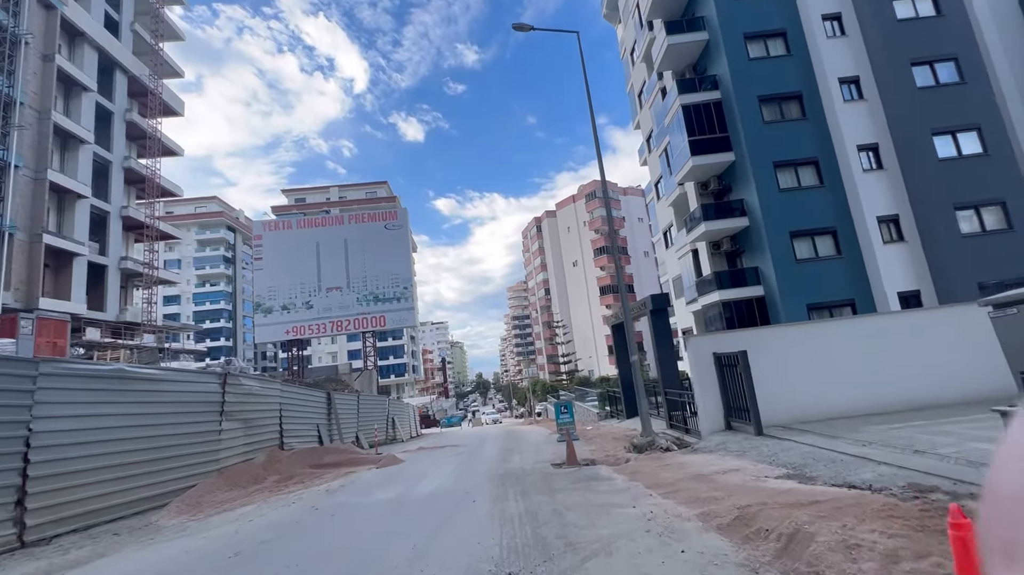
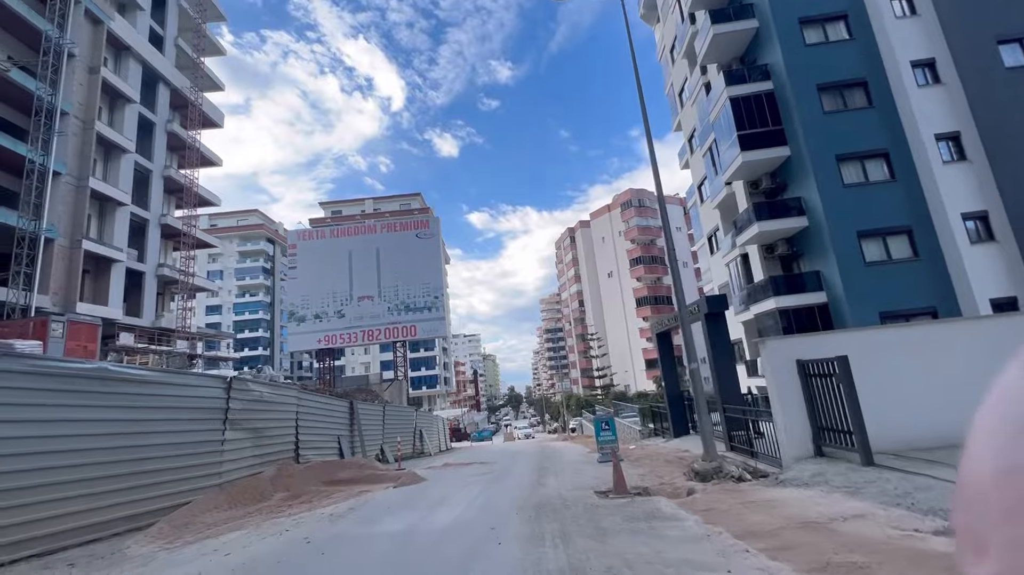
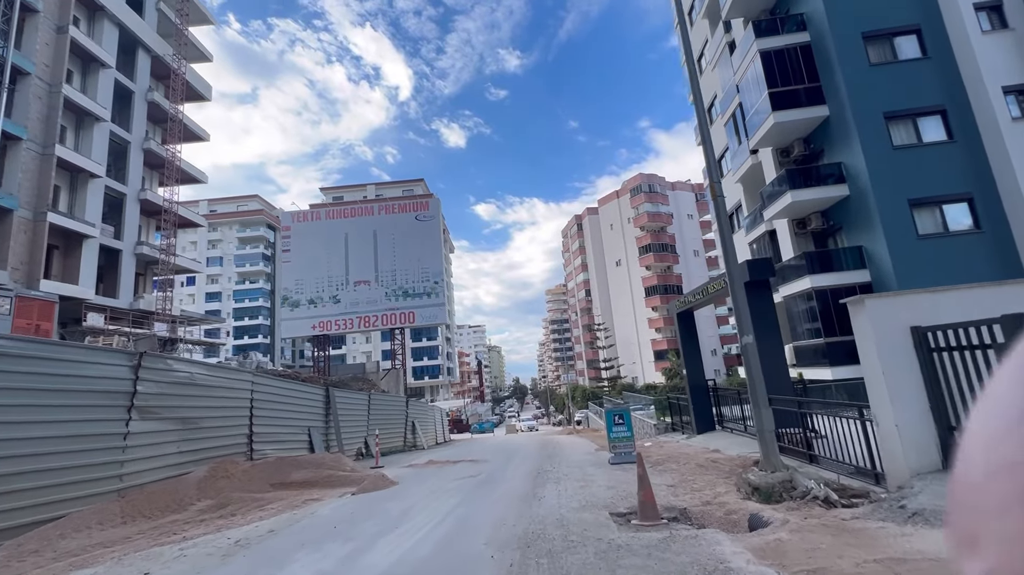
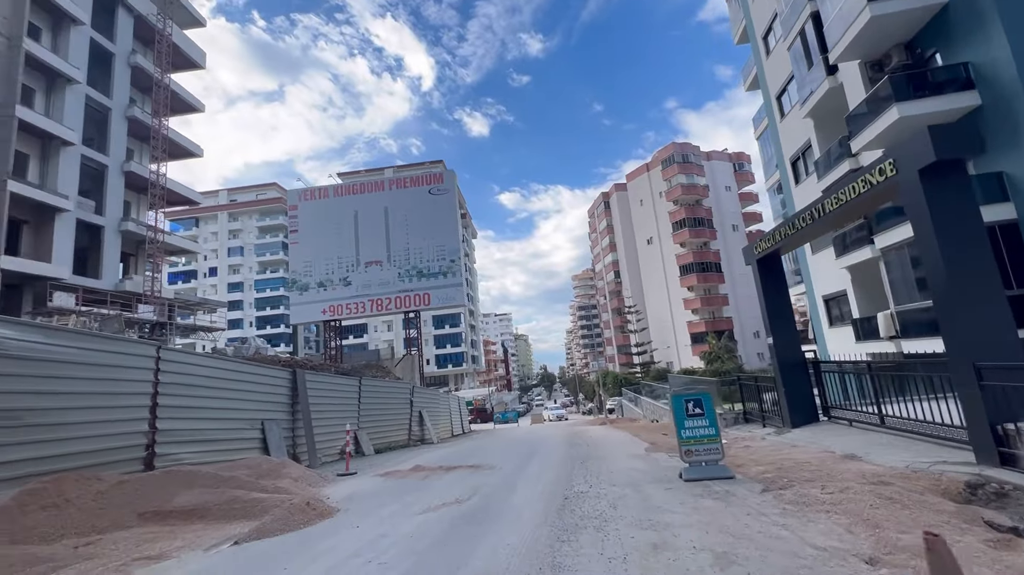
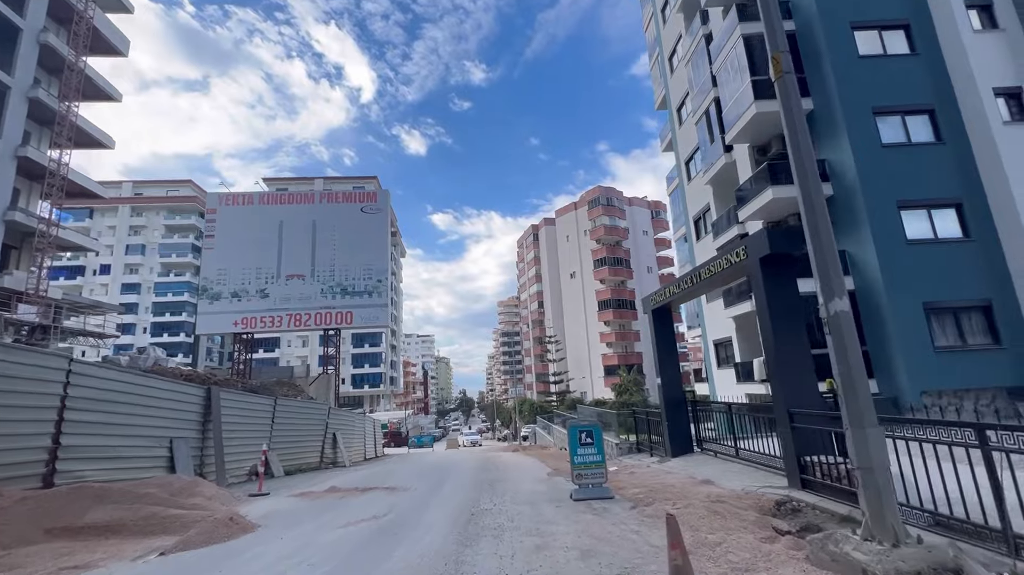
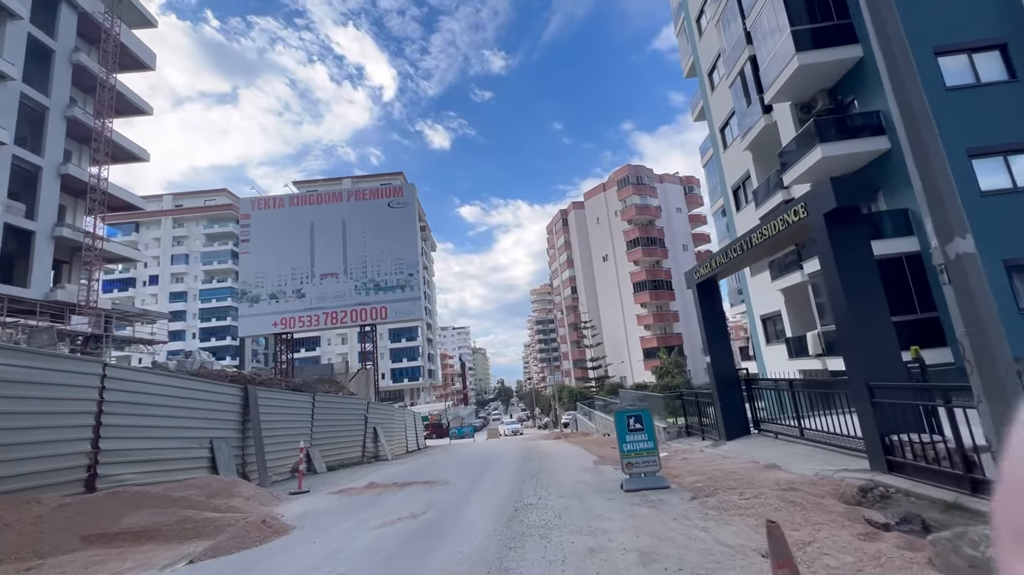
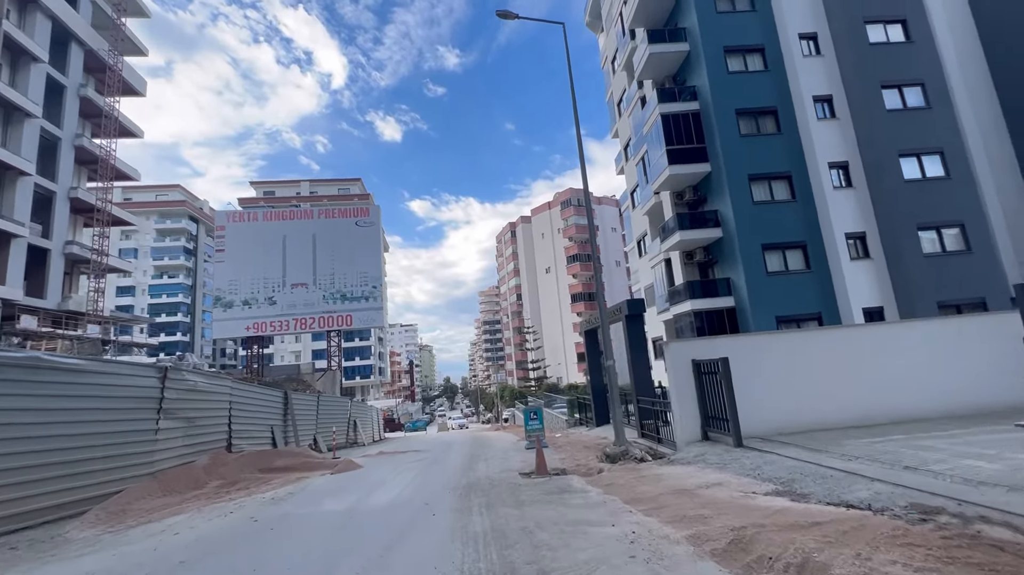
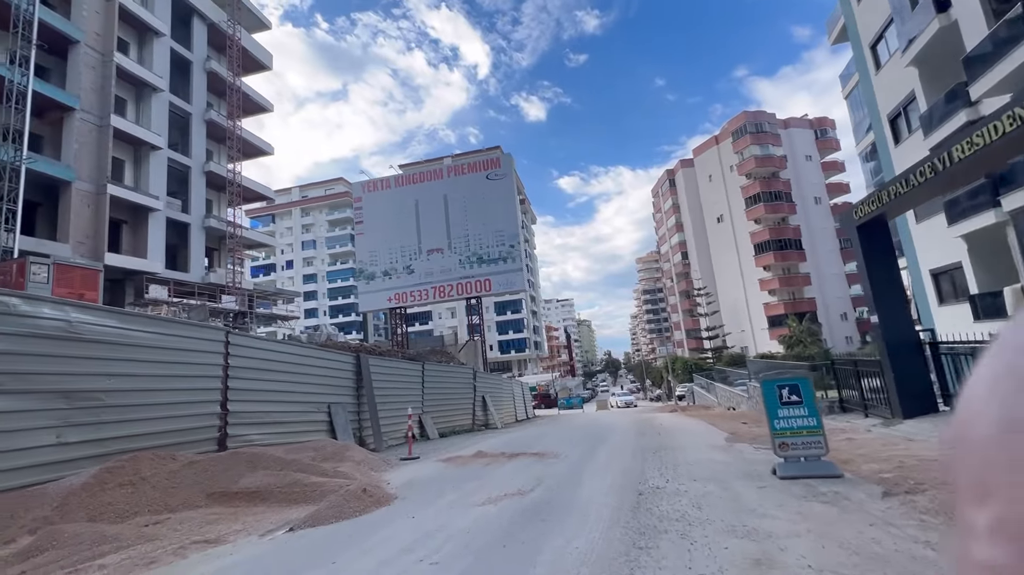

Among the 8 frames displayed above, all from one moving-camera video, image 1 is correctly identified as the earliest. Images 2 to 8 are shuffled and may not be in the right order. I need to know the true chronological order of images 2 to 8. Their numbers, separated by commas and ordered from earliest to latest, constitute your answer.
7, 2, 3, 5, 6, 4, 8
